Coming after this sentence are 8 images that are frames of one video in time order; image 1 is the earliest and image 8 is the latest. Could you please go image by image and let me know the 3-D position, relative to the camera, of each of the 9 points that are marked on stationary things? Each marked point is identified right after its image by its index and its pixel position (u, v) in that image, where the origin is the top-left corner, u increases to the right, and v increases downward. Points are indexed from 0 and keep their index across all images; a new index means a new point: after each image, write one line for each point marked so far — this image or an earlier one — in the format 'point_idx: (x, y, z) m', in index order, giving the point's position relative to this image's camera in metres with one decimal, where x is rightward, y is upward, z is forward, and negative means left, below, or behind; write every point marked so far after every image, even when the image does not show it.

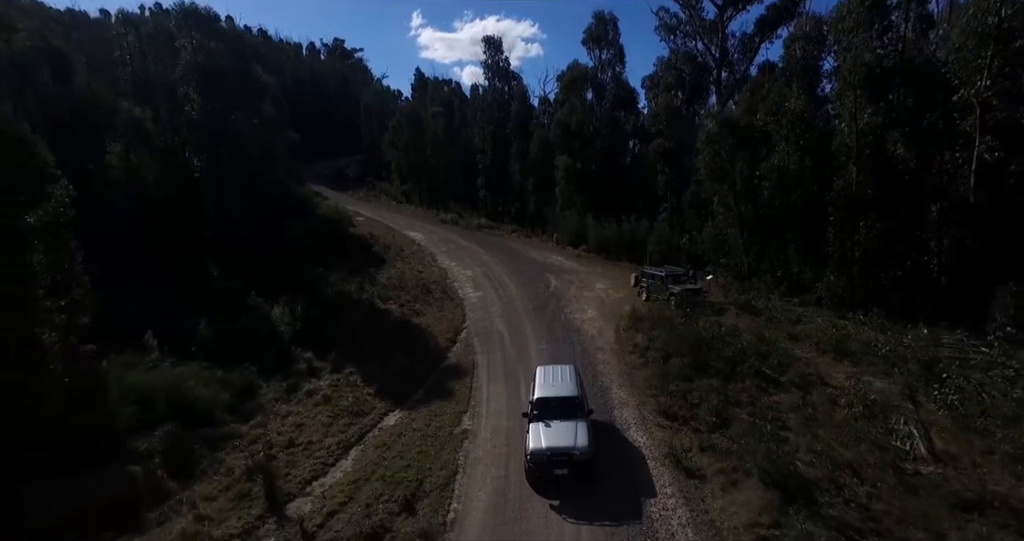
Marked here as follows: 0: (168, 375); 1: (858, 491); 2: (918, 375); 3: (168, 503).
0: (-11.0, -3.3, +19.7) m
1: (+7.4, -4.6, +13.0) m
2: (+11.7, -2.9, +17.7) m
3: (-7.7, -5.3, +14.6) m
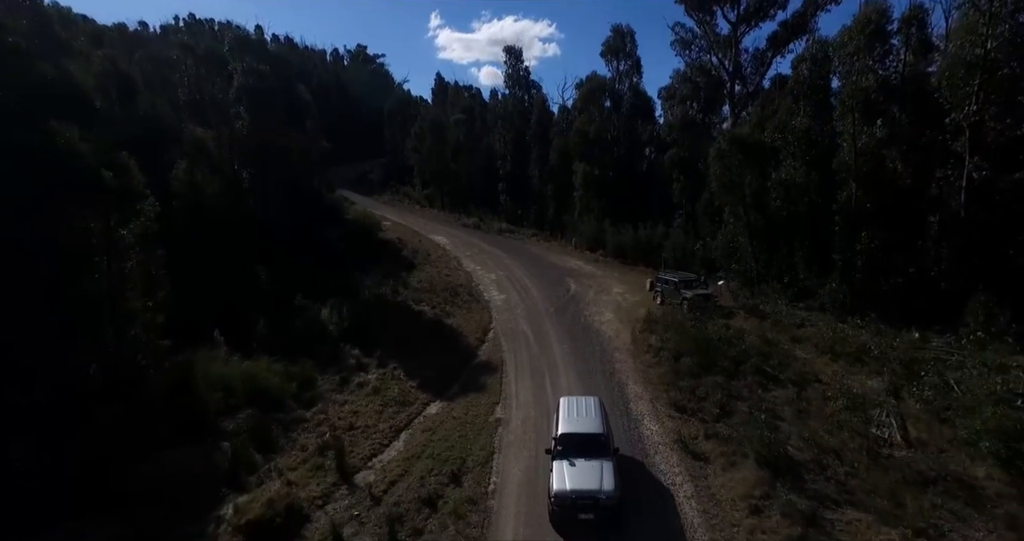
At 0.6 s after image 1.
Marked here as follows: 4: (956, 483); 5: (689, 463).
0: (-10.0, -3.6, +22.6) m
1: (+8.2, -4.9, +15.4) m
2: (+12.7, -3.2, +20.0) m
3: (-6.8, -5.6, +17.5) m
4: (+10.0, -4.8, +14.0) m
5: (+4.9, -5.3, +16.9) m
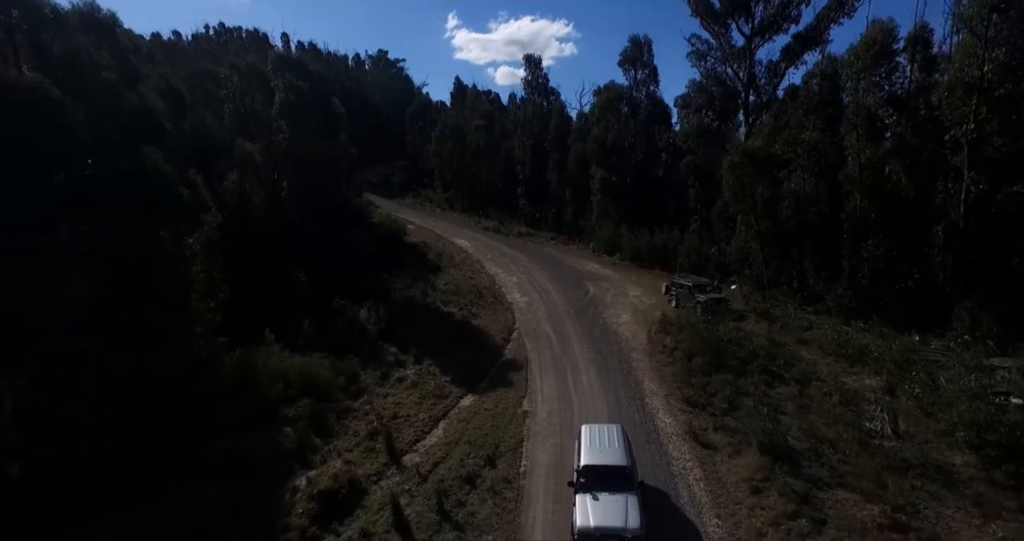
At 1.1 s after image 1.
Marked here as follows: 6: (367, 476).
0: (-9.0, -3.8, +25.1) m
1: (+9.1, -5.2, +17.3) m
2: (+13.7, -3.5, +21.9) m
3: (-5.9, -5.8, +19.8) m
4: (+10.8, -5.1, +16.0) m
5: (+5.8, -5.5, +19.0) m
6: (-4.2, -6.0, +17.7) m
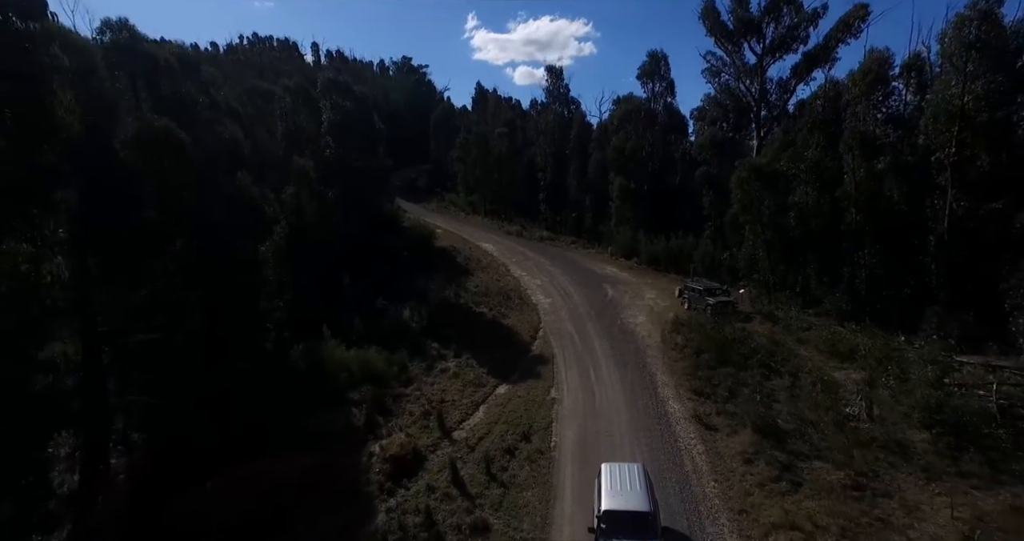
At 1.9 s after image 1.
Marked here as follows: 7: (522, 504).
0: (-7.6, -4.0, +29.0) m
1: (+10.2, -5.5, +20.8) m
2: (+14.9, -3.9, +25.2) m
3: (-4.7, -6.0, +23.7) m
4: (+11.9, -5.4, +19.4) m
5: (+6.9, -5.8, +22.5) m
6: (-3.1, -6.3, +21.5) m
7: (+0.3, -6.8, +17.8) m
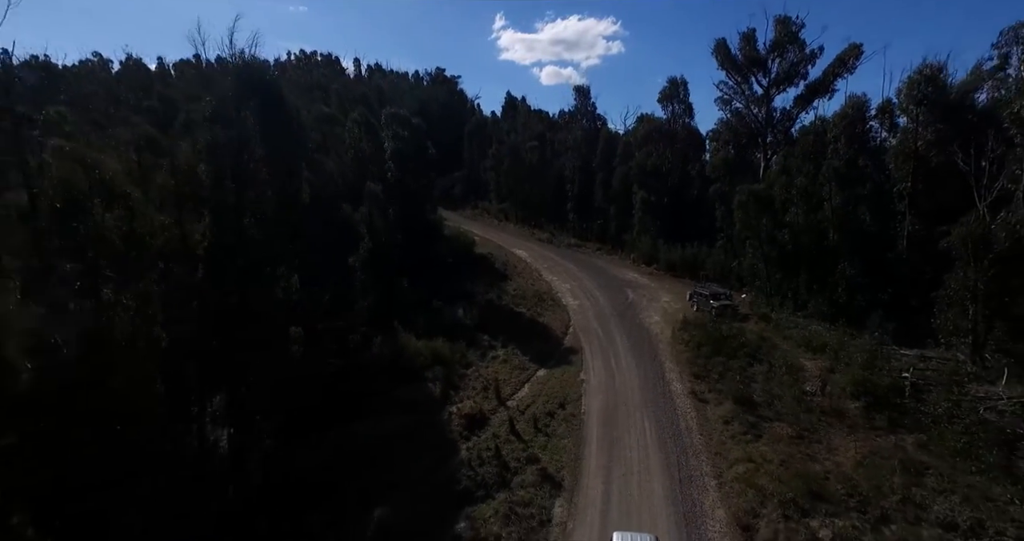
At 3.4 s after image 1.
0: (-5.4, -4.4, +37.0) m
1: (+12.1, -6.1, +28.0) m
2: (+17.0, -4.5, +32.3) m
3: (-2.7, -6.5, +31.6) m
4: (+13.7, -6.0, +26.6) m
5: (+8.9, -6.4, +29.9) m
6: (-1.2, -6.7, +29.3) m
7: (+2.0, -7.3, +25.5) m
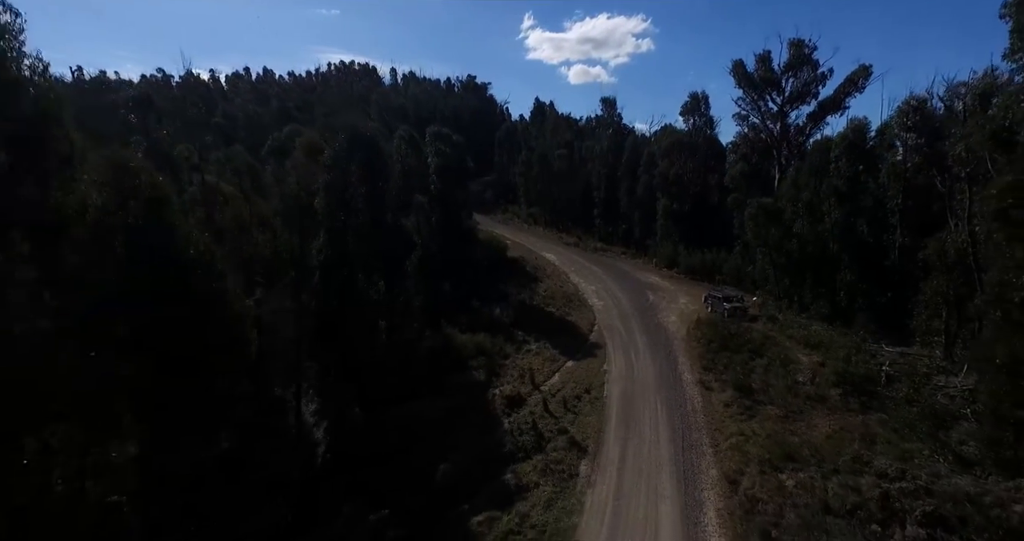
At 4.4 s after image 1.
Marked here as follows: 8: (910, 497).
0: (-3.2, -4.7, +42.7) m
1: (+13.9, -6.4, +33.0) m
2: (+19.0, -4.9, +37.0) m
3: (-0.7, -6.7, +37.1) m
4: (+15.4, -6.4, +31.5) m
5: (+10.8, -6.7, +35.0) m
6: (+0.7, -7.0, +34.9) m
7: (+3.7, -7.6, +30.9) m
8: (+12.5, -7.1, +19.3) m
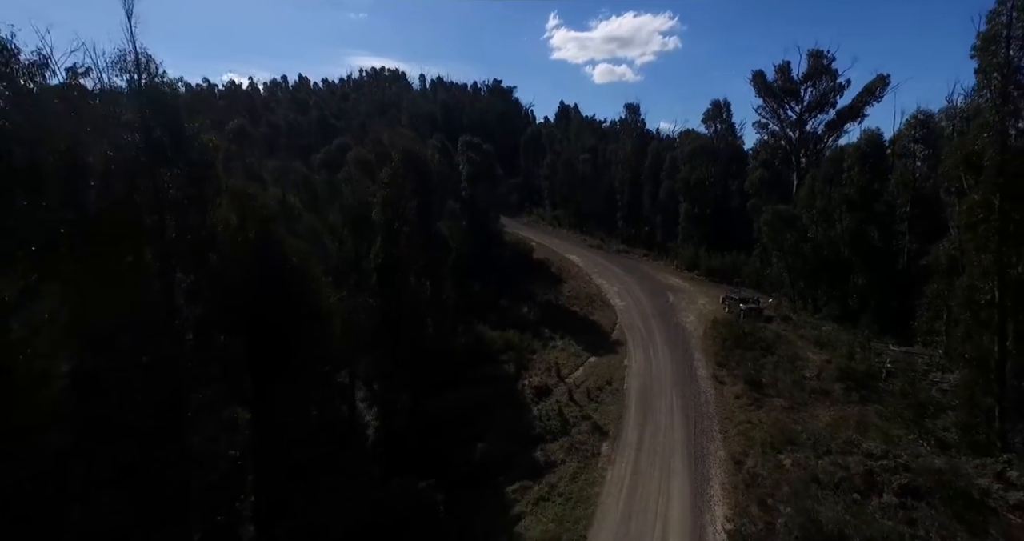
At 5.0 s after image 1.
0: (-1.1, -4.8, +46.1) m
1: (+15.5, -6.6, +35.8) m
2: (+20.8, -5.1, +39.6) m
3: (+1.1, -6.9, +40.5) m
4: (+17.0, -6.6, +34.2) m
5: (+12.5, -6.9, +37.9) m
6: (+2.4, -7.1, +38.1) m
7: (+5.3, -7.7, +34.0) m
8: (+13.7, -7.3, +22.2) m
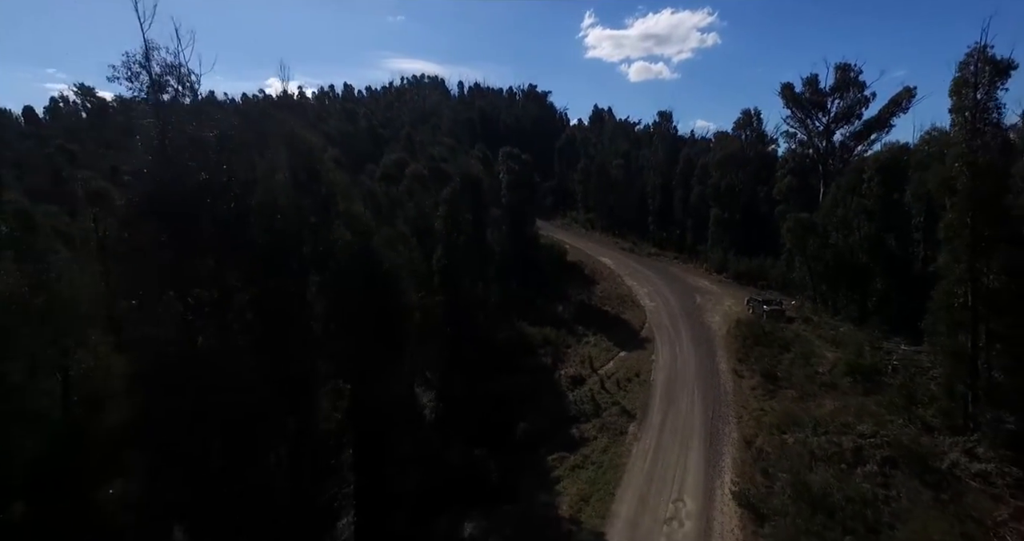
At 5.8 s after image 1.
0: (+1.9, -4.9, +50.7) m
1: (+18.0, -6.9, +39.5) m
2: (+23.5, -5.5, +43.1) m
3: (+3.8, -7.0, +44.9) m
4: (+19.4, -6.9, +37.8) m
5: (+15.1, -7.2, +41.8) m
6: (+5.0, -7.3, +42.5) m
7: (+7.7, -7.9, +38.3) m
8: (+15.4, -7.5, +26.0) m
